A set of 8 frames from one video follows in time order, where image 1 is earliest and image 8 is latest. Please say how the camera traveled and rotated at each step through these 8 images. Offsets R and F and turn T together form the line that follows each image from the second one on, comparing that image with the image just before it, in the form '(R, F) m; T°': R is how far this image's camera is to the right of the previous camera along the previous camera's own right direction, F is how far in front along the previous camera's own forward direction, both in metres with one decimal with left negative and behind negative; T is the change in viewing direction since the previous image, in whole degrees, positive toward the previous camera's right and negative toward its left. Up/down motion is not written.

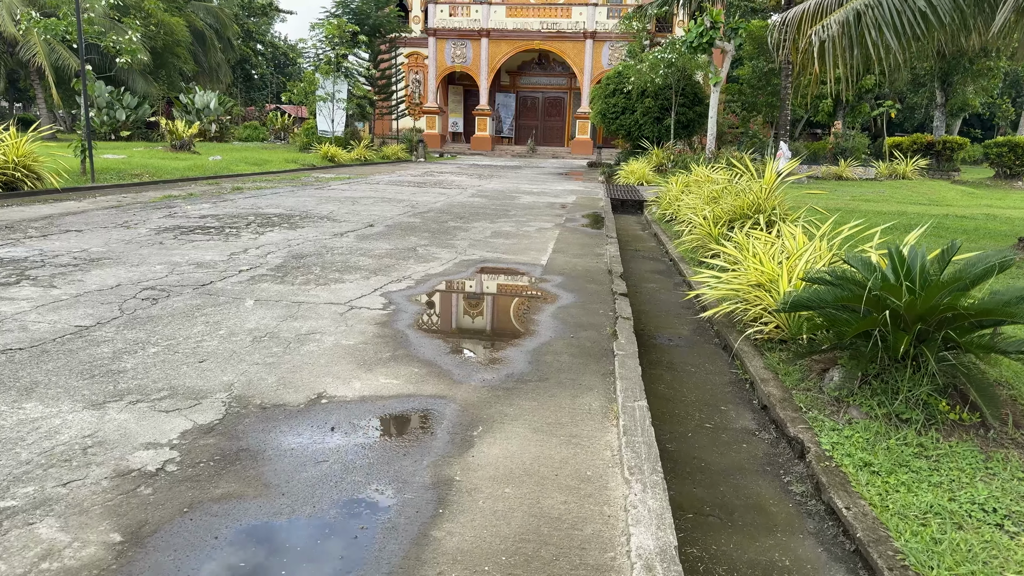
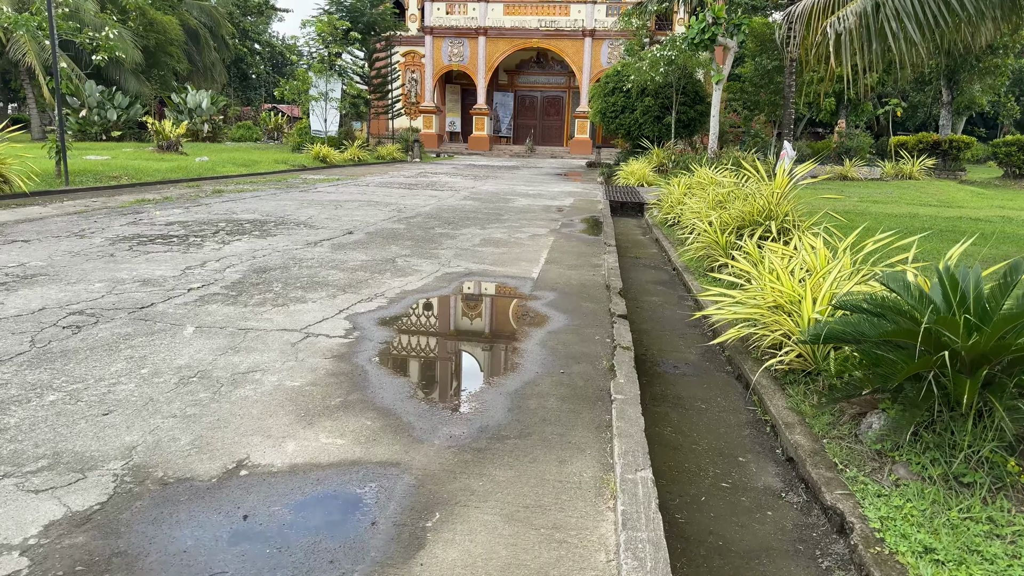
(+0.1, +0.5) m; 0°
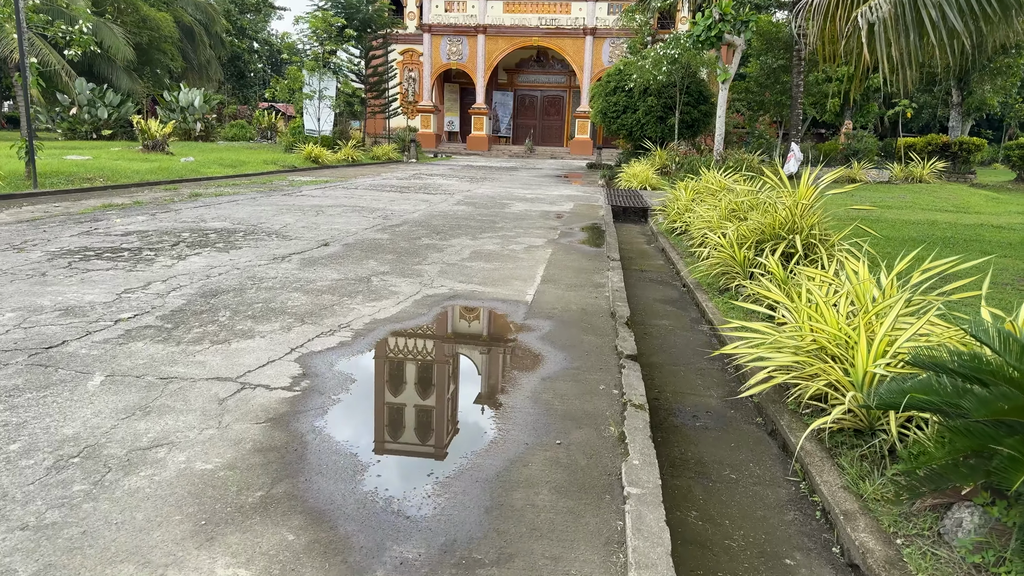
(+0.1, +0.7) m; 0°
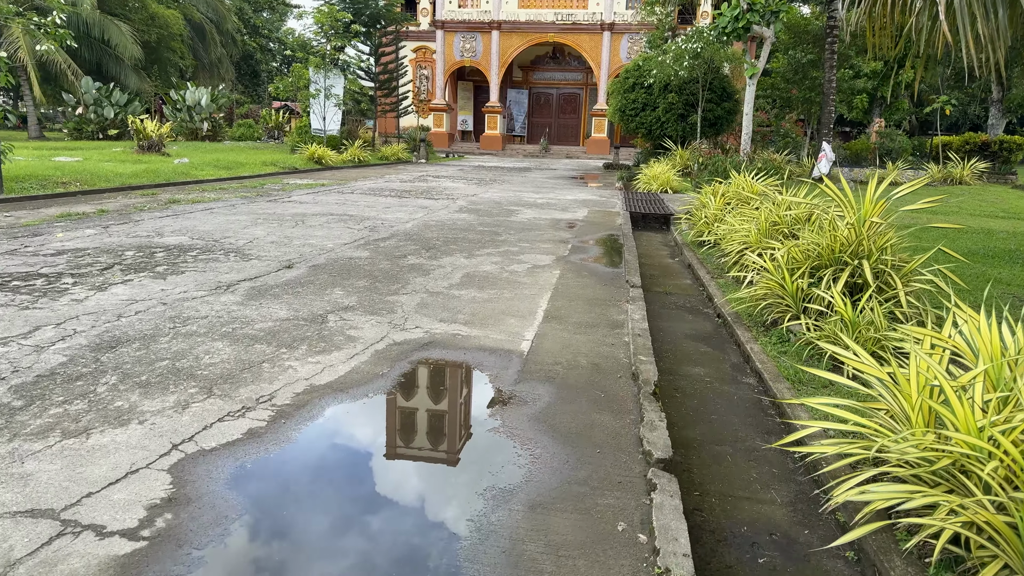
(+0.1, +1.0) m; -1°
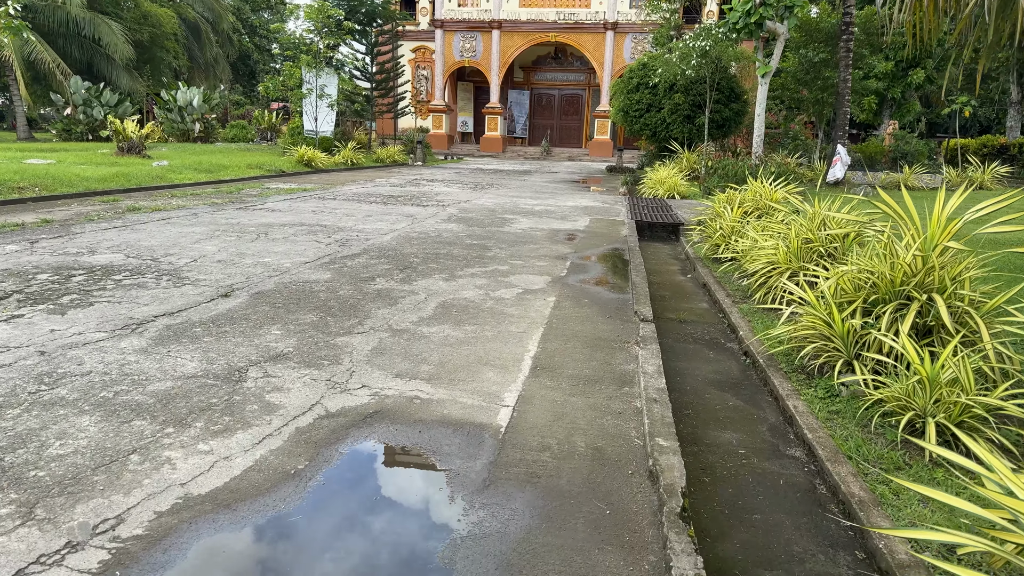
(+0.1, +0.9) m; 0°
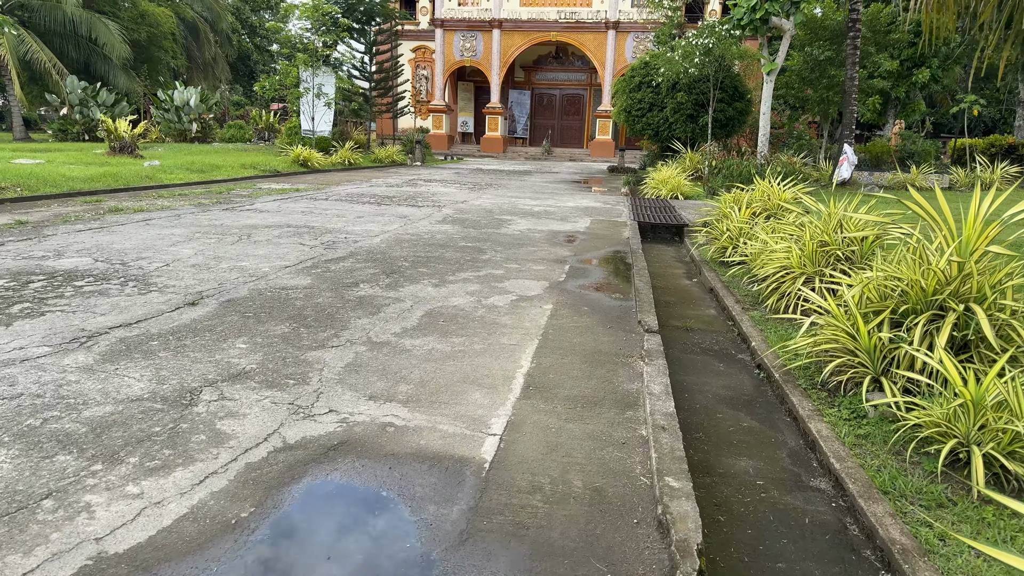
(+0.1, +0.3) m; 0°
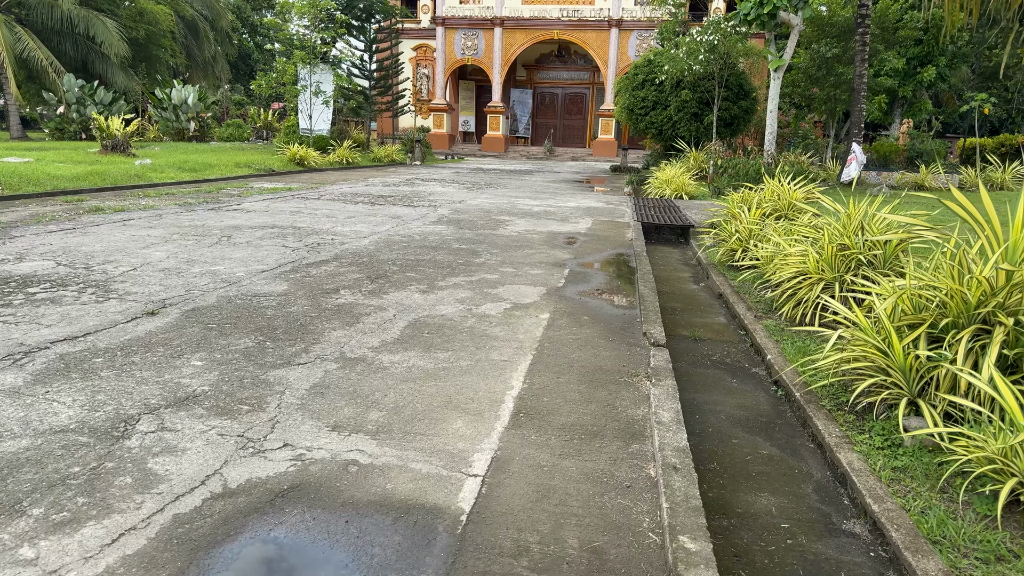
(+0.1, +0.4) m; 0°
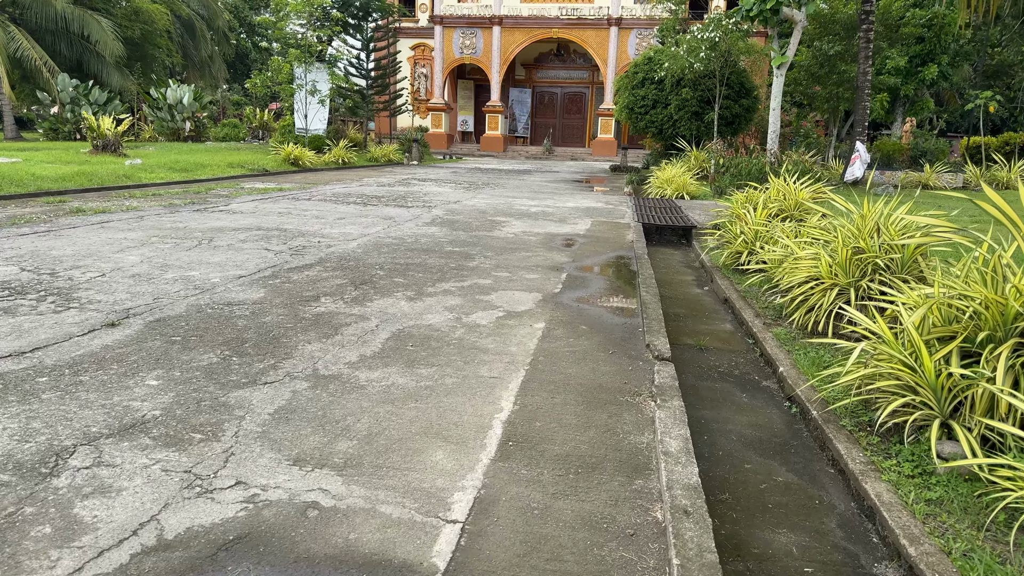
(0.0, +0.3) m; 0°
